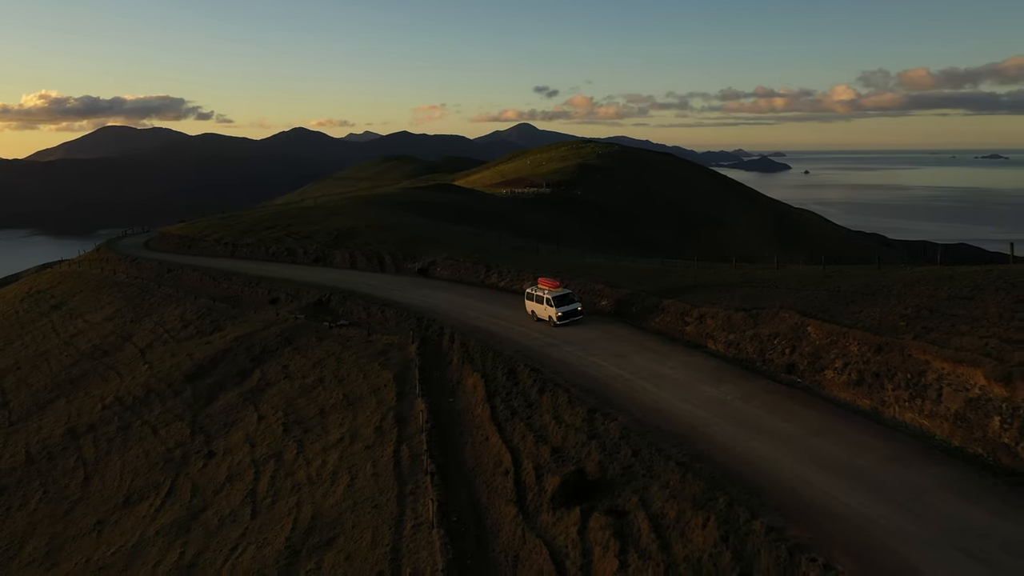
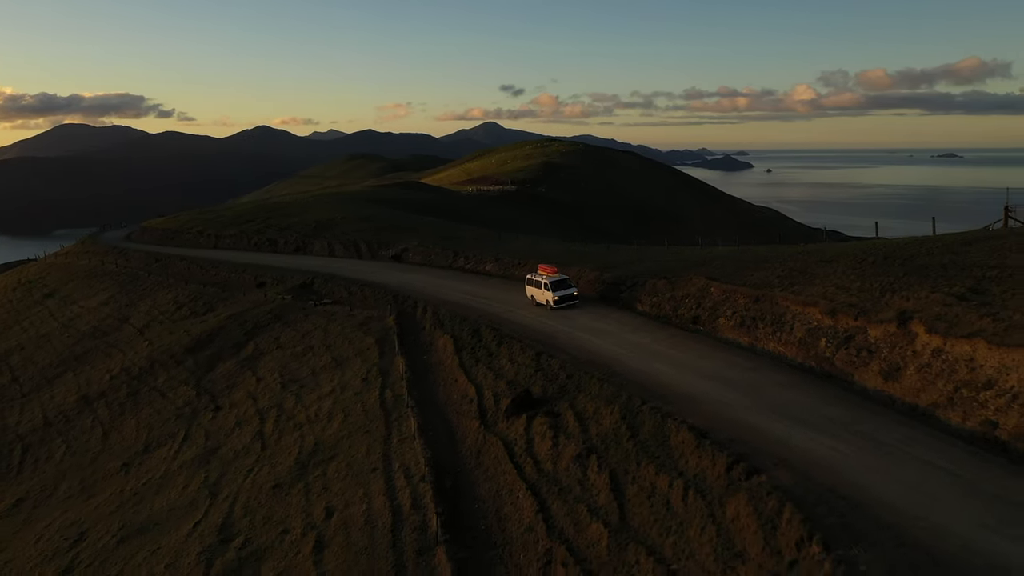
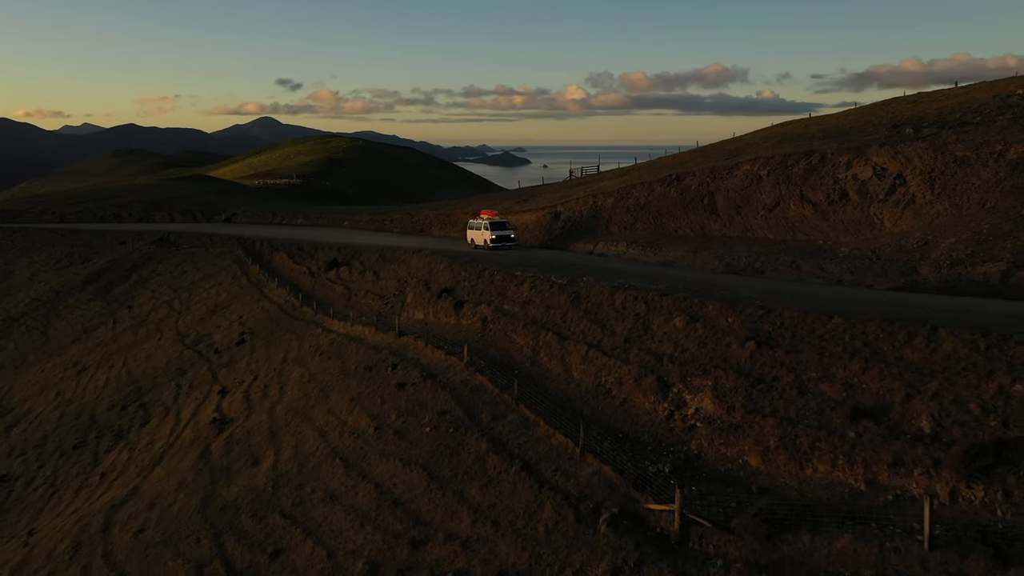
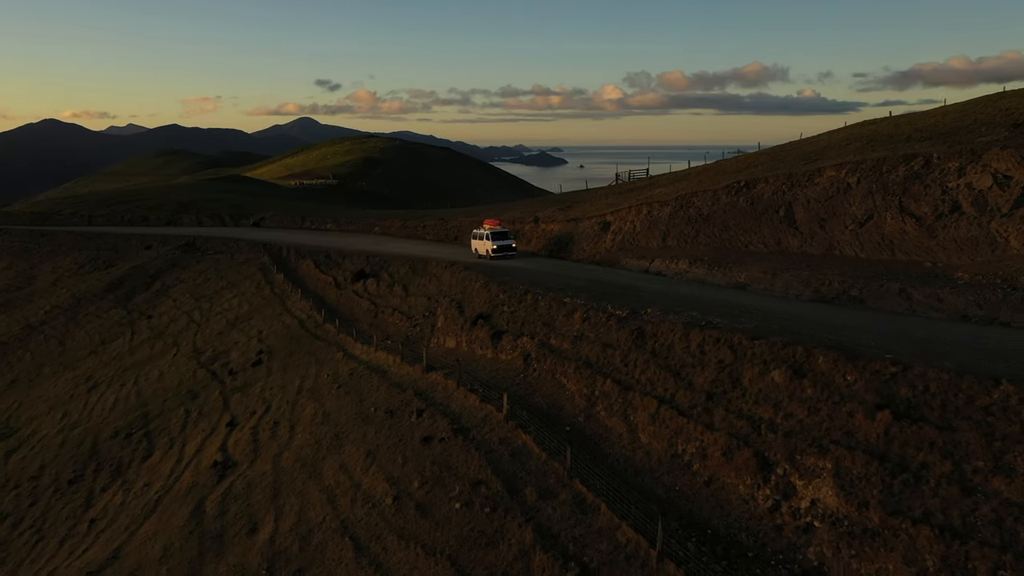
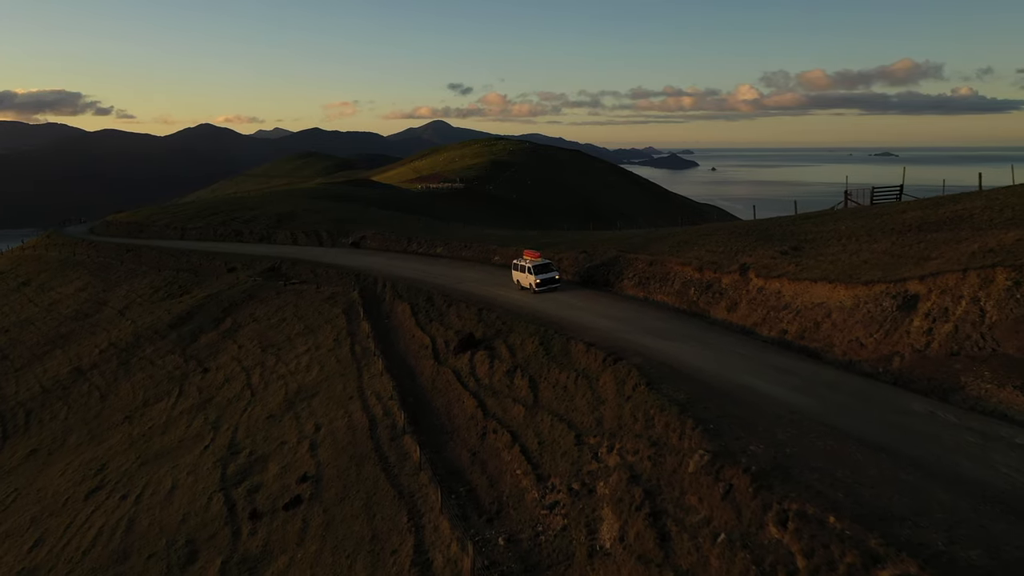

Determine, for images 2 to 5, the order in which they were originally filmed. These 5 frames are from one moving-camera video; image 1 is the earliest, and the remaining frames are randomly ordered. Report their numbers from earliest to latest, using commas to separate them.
2, 5, 4, 3
